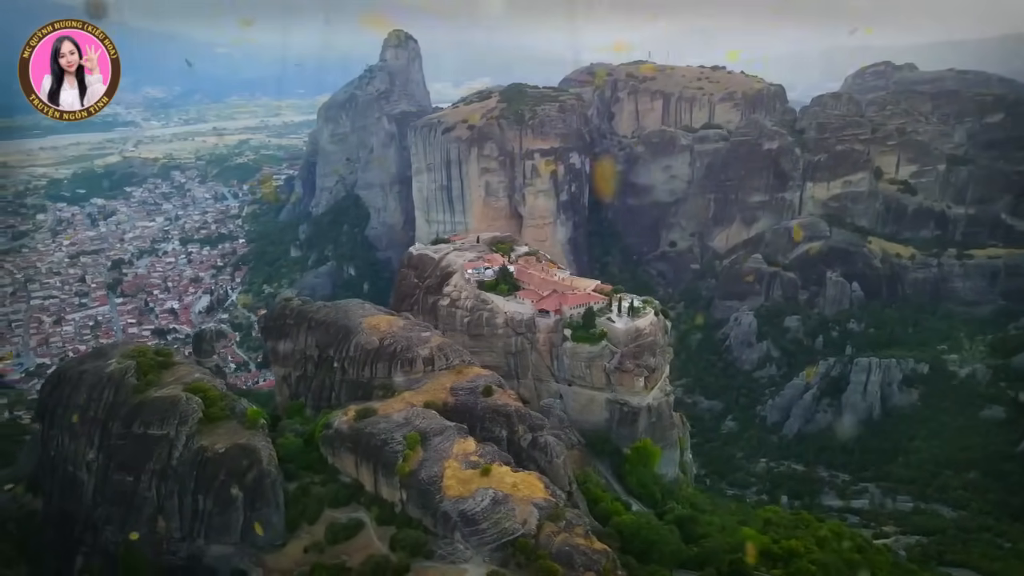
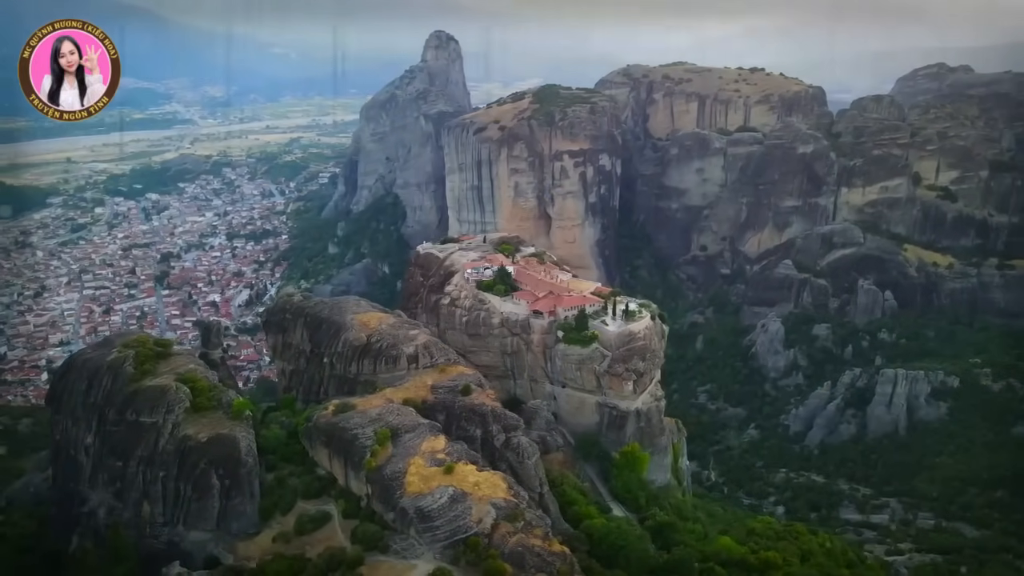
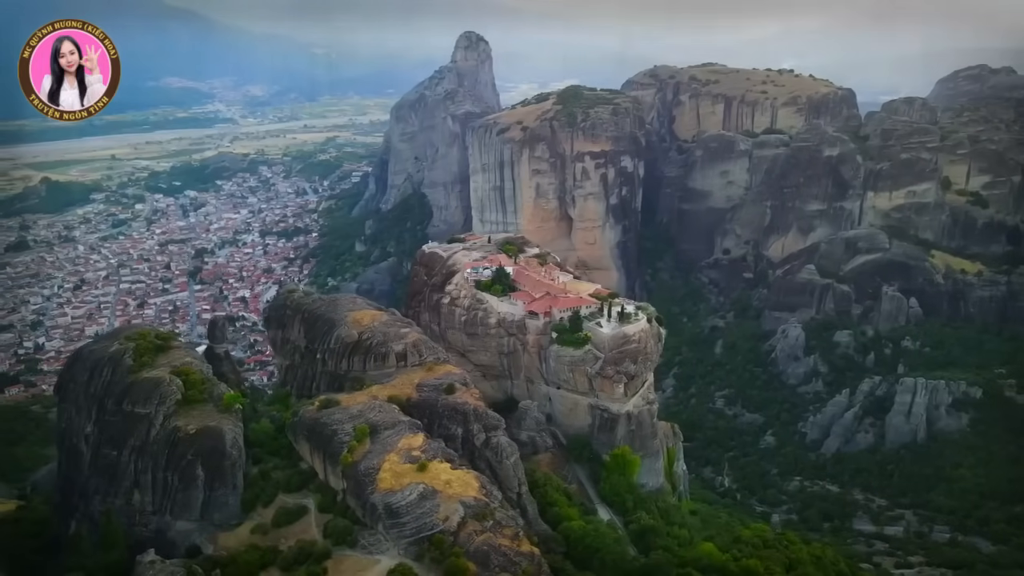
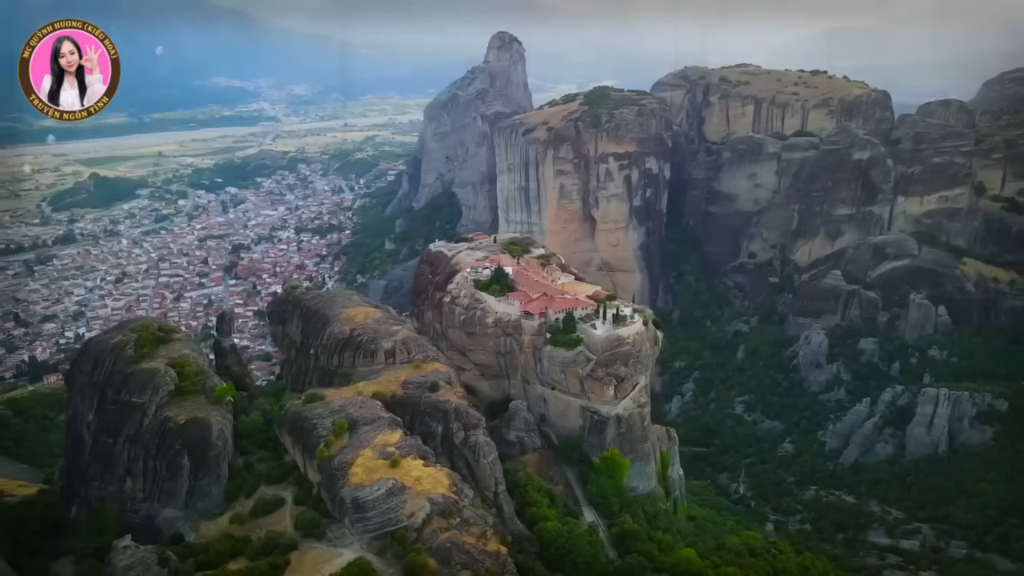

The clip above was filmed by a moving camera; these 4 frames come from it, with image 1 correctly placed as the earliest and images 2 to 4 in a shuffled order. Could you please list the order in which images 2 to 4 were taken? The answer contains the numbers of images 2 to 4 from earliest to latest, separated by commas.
2, 3, 4
